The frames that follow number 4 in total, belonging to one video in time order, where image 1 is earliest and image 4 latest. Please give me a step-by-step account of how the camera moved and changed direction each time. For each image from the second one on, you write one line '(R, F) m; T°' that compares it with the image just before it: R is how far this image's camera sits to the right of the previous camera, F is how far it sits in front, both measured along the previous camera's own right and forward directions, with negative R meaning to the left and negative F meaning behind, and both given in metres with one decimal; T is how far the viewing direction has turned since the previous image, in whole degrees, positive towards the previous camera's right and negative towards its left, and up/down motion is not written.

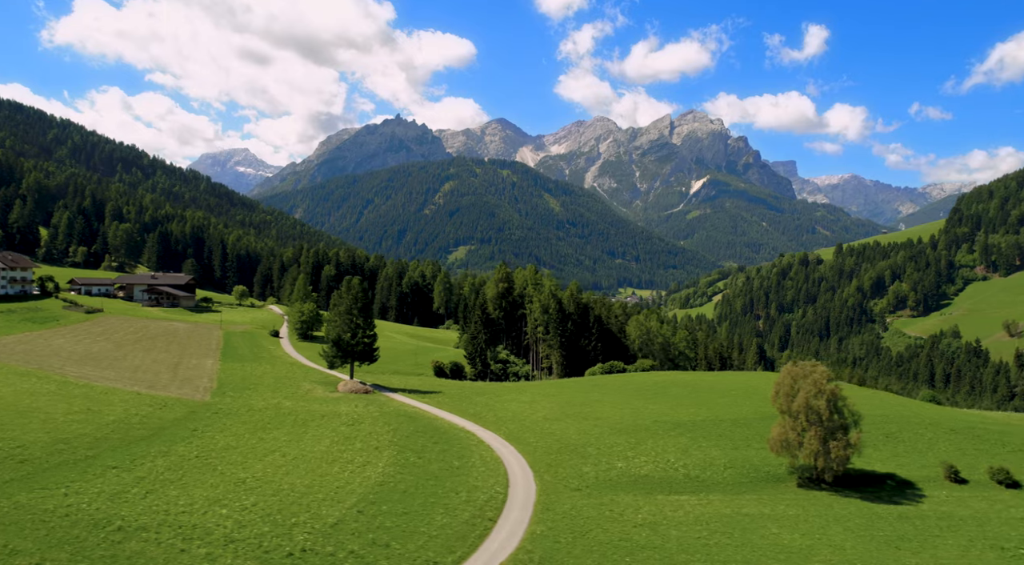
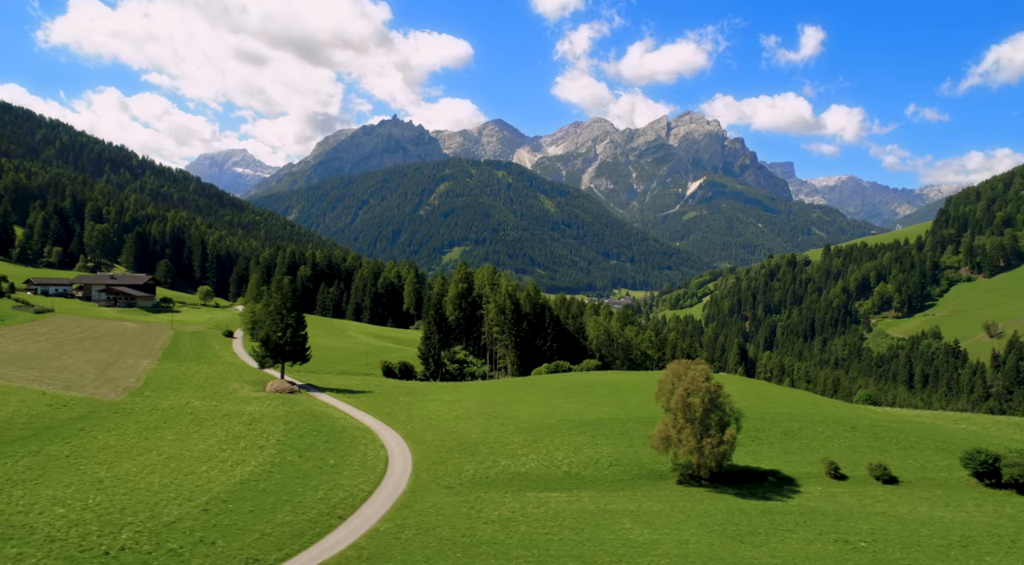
(+7.5, -0.1) m; +2°
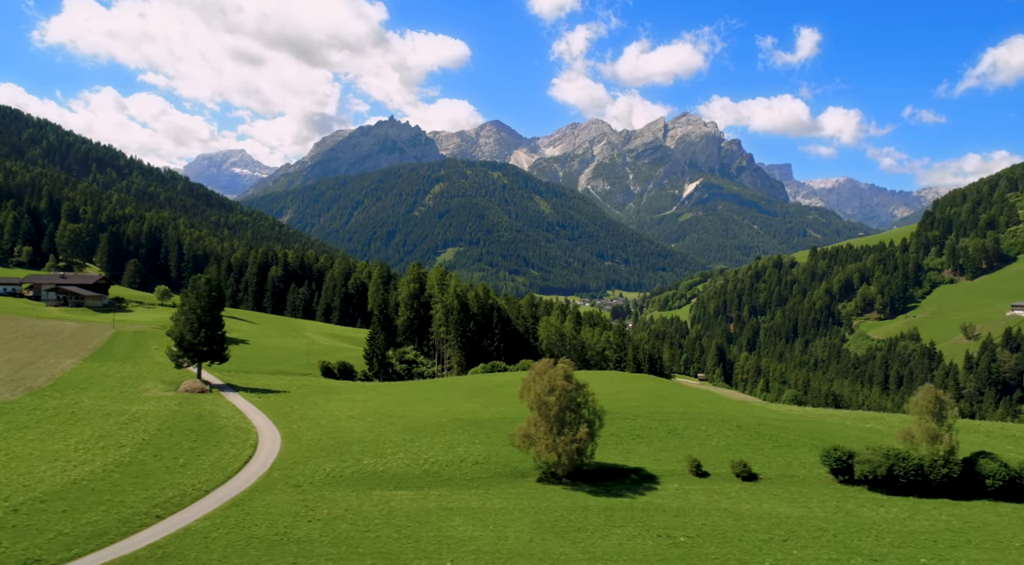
(+8.9, -0.2) m; +2°
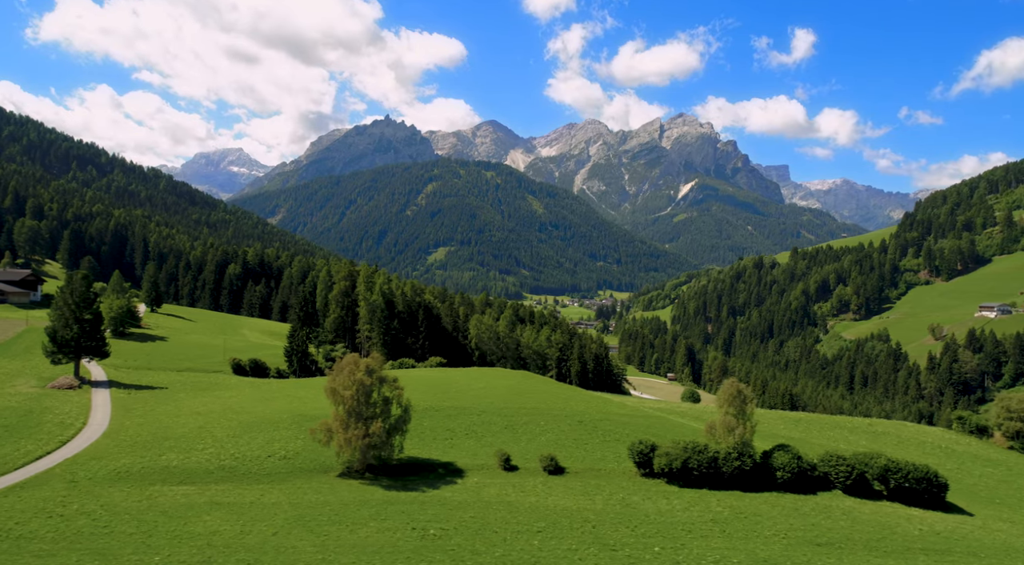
(+12.6, -0.1) m; +3°
